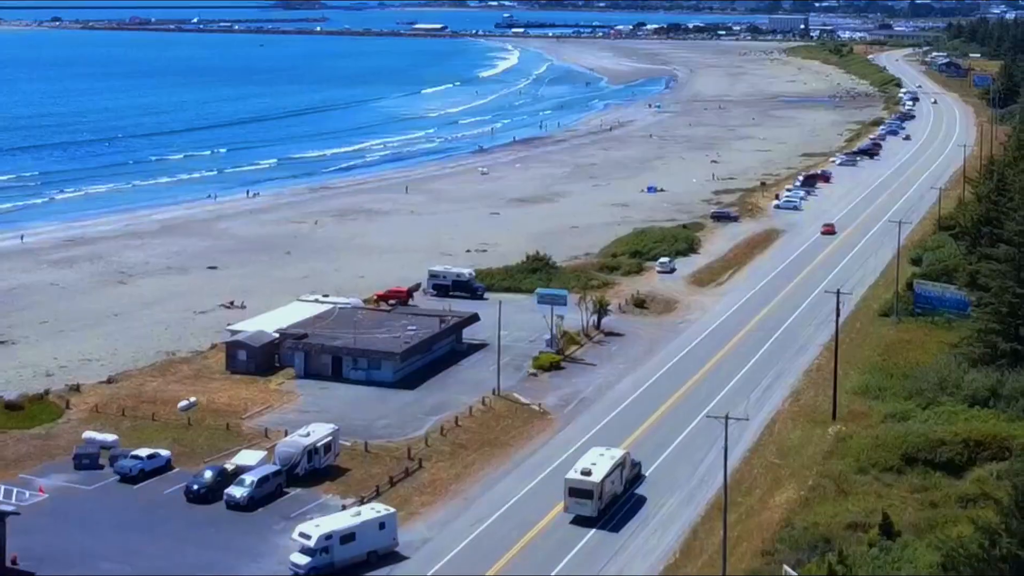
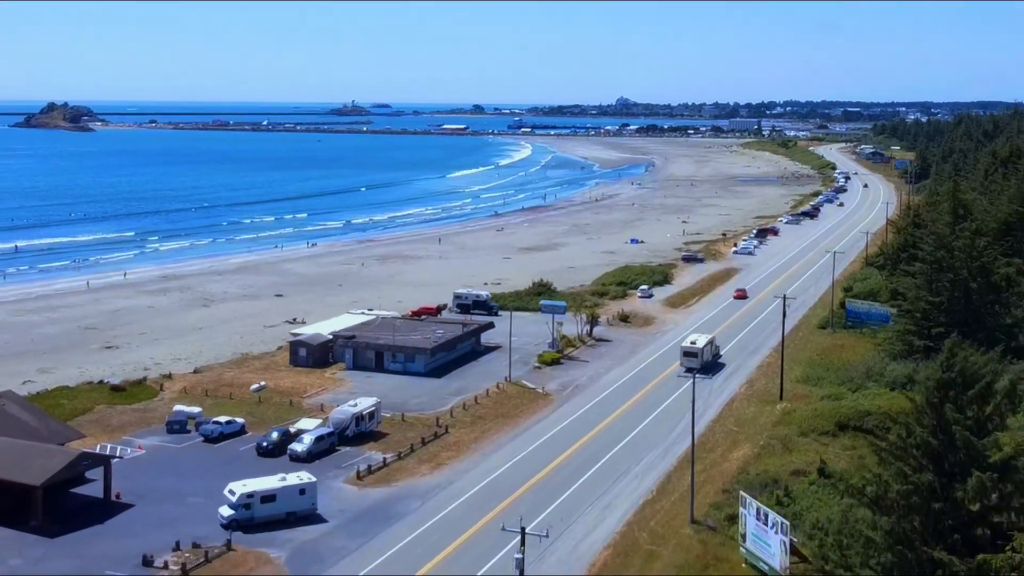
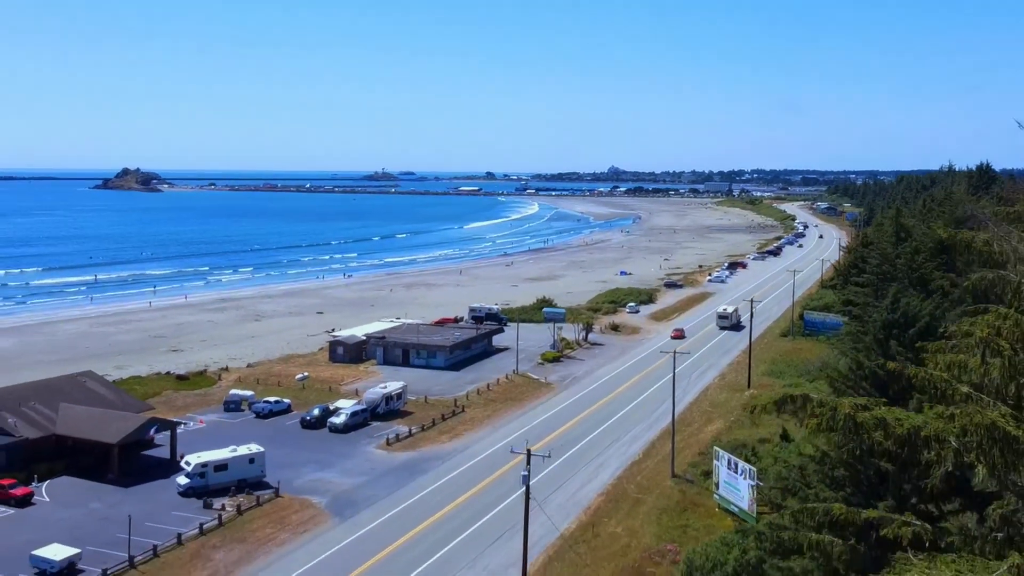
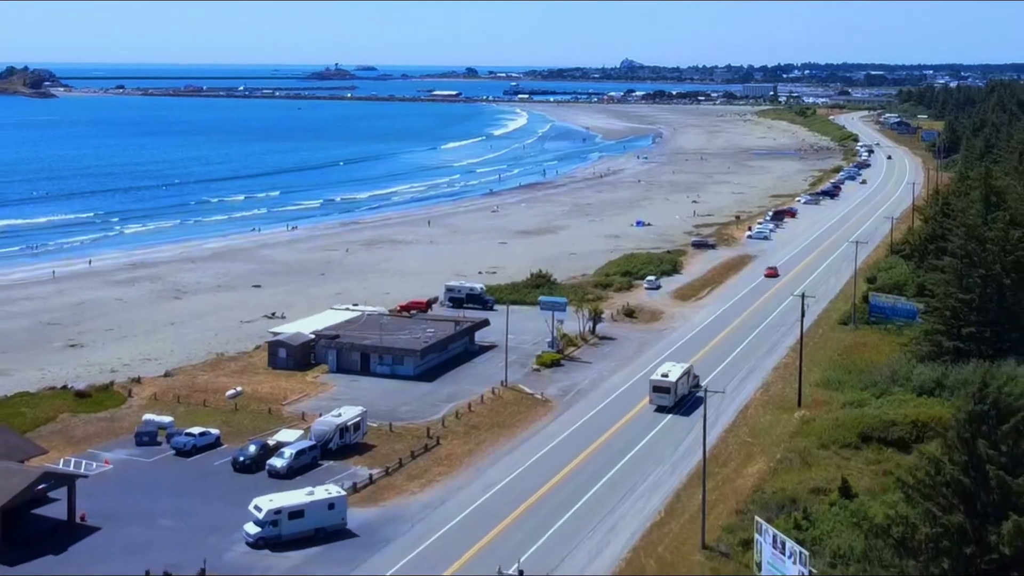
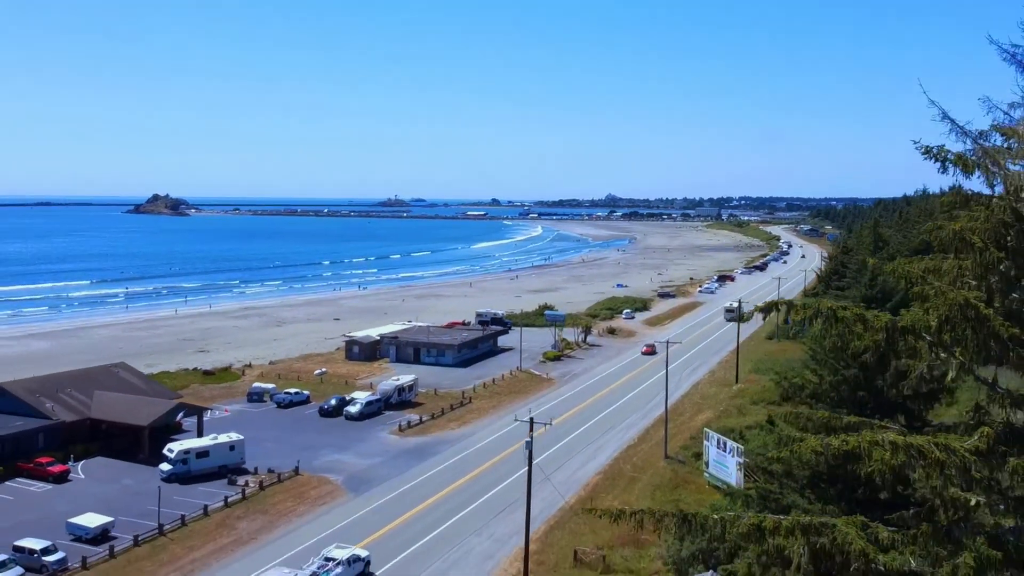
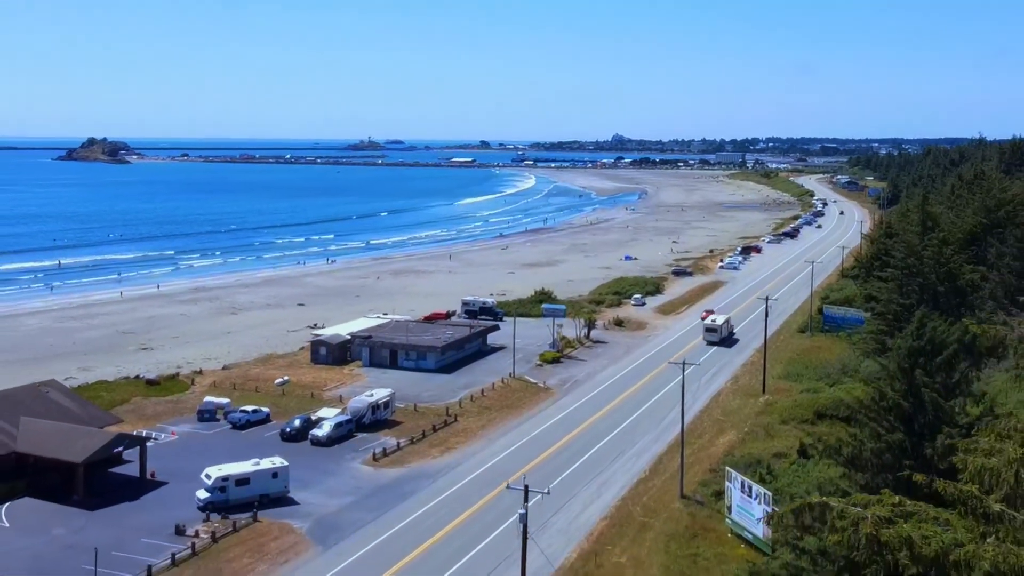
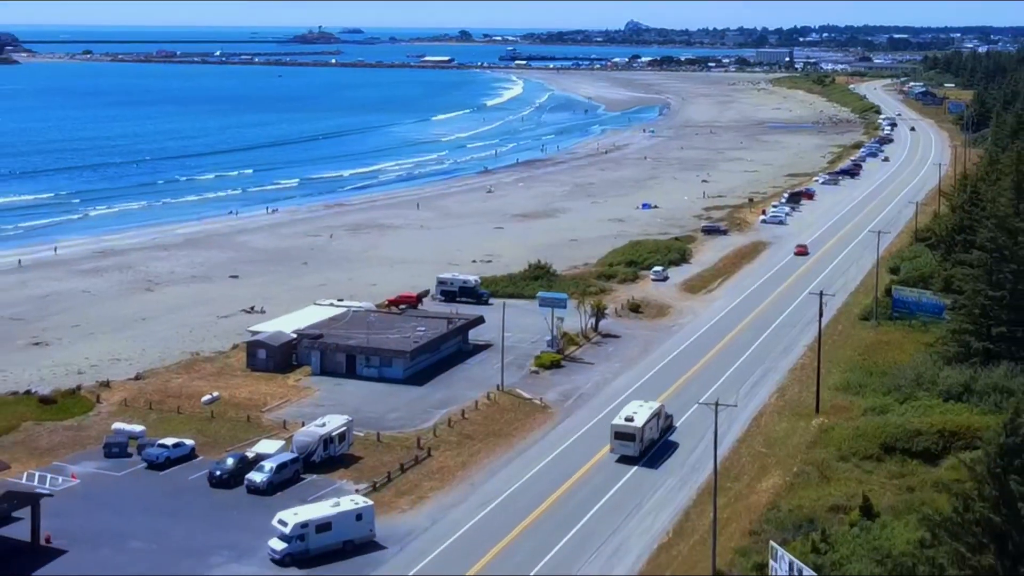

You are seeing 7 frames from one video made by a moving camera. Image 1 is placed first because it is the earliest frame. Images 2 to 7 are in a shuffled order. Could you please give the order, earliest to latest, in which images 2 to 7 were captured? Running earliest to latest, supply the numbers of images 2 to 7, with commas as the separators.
7, 4, 2, 6, 3, 5
